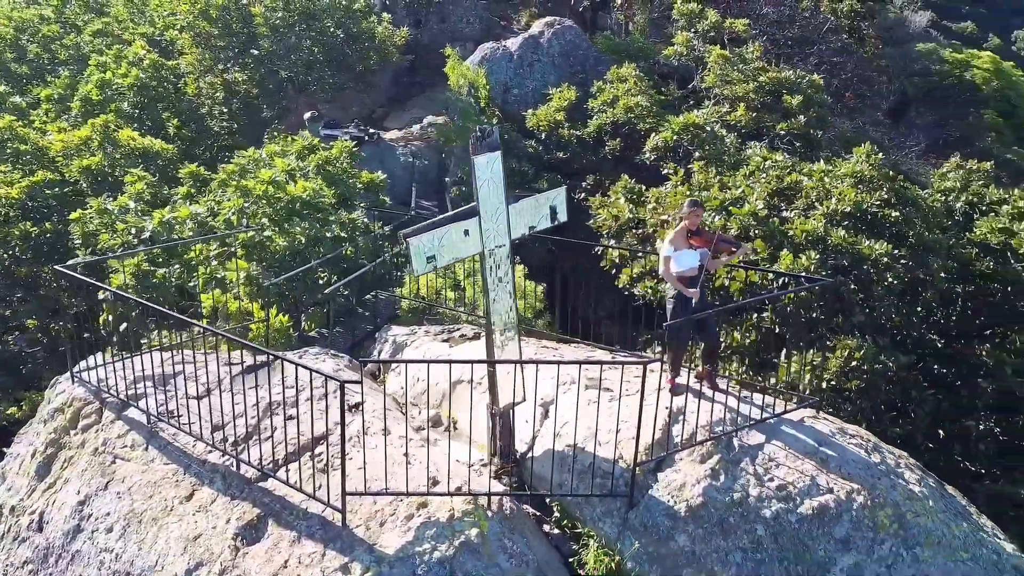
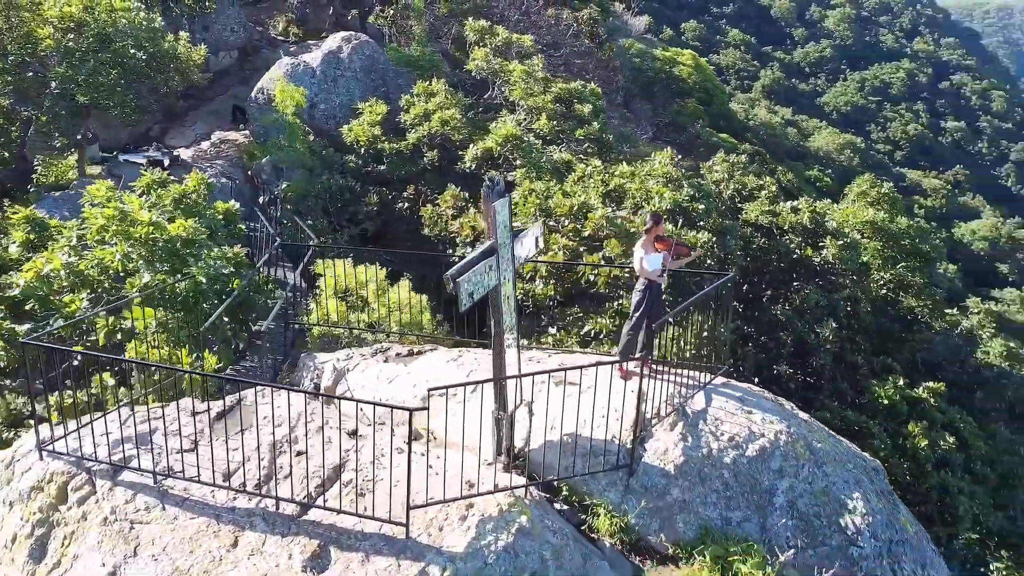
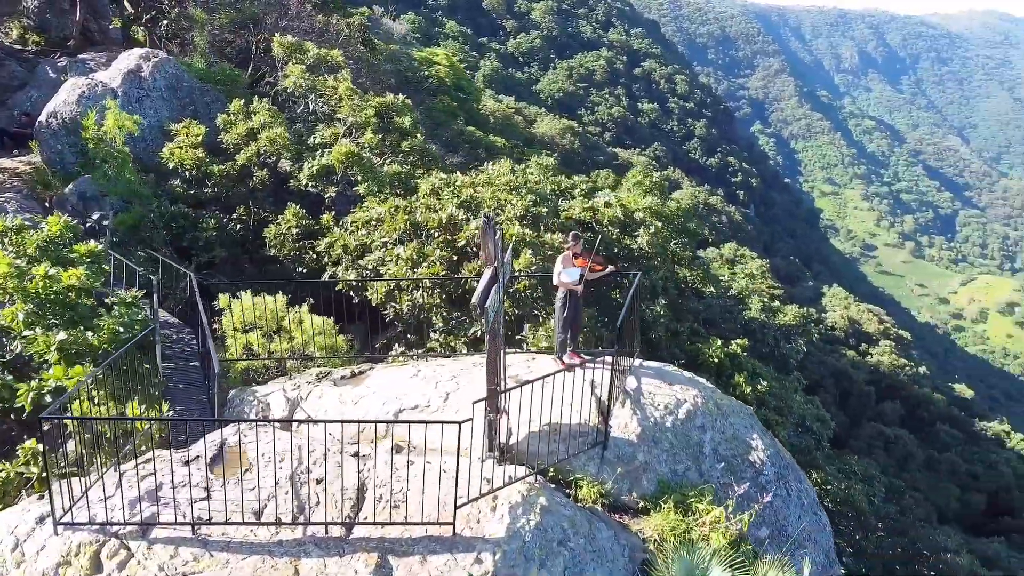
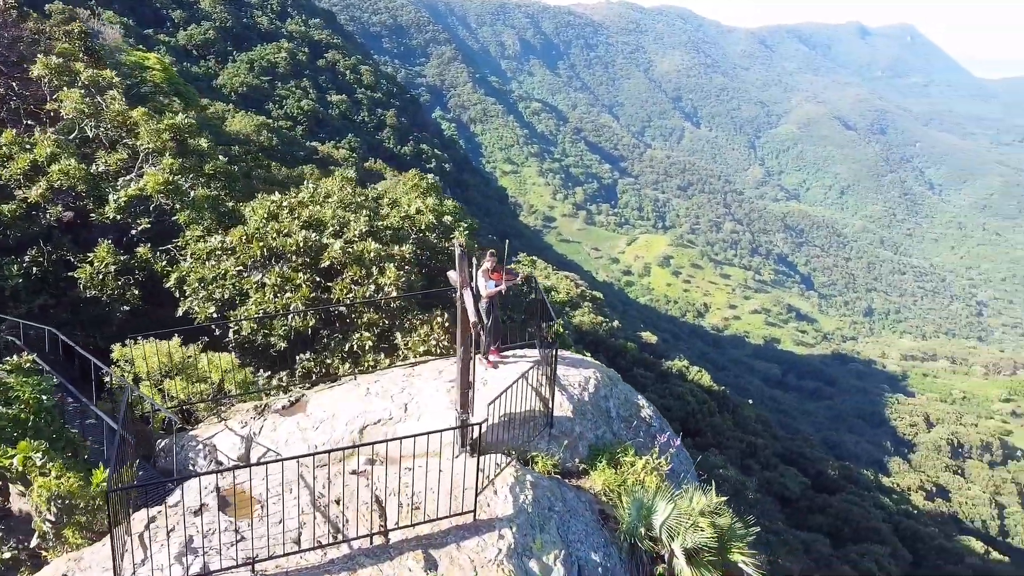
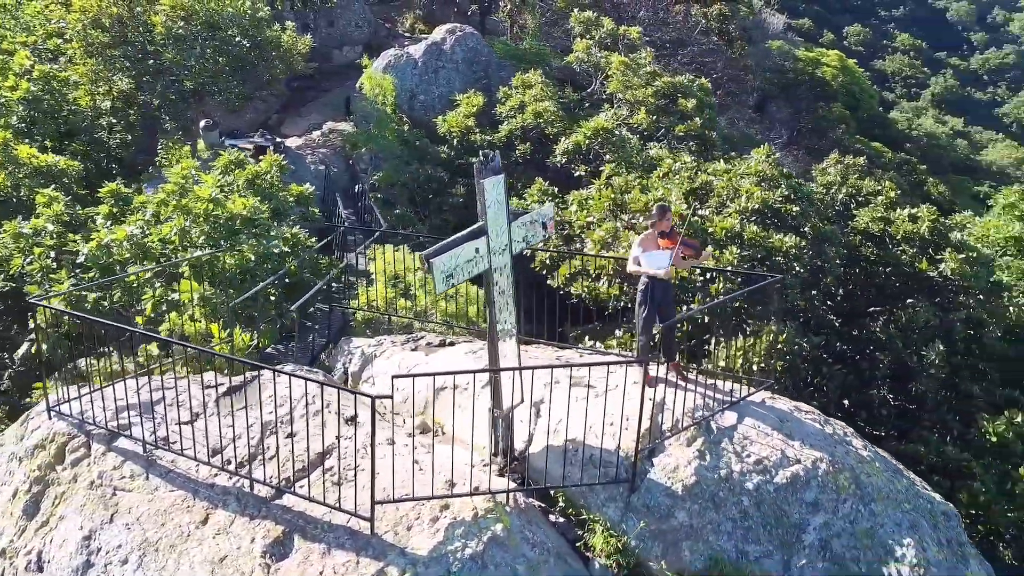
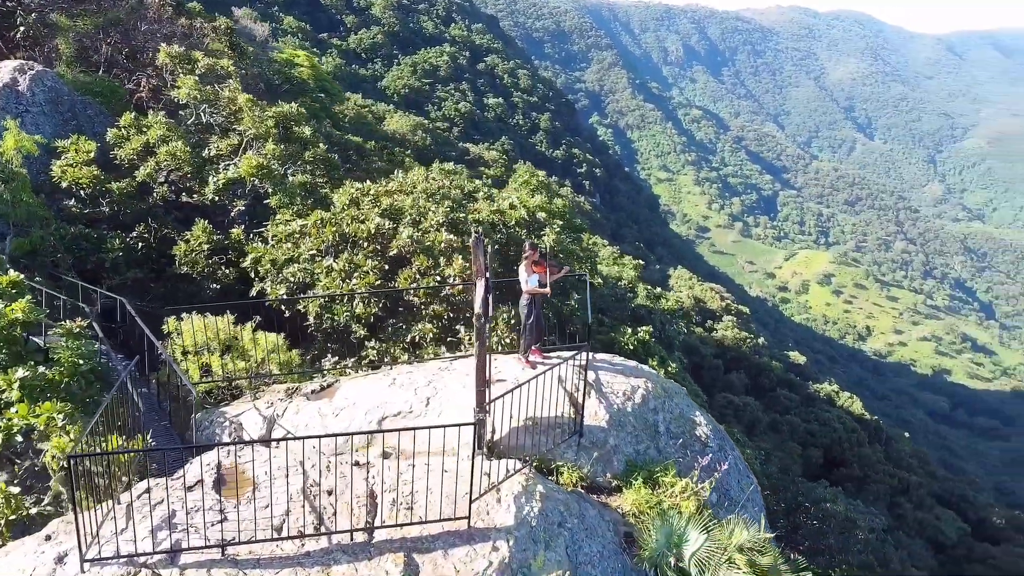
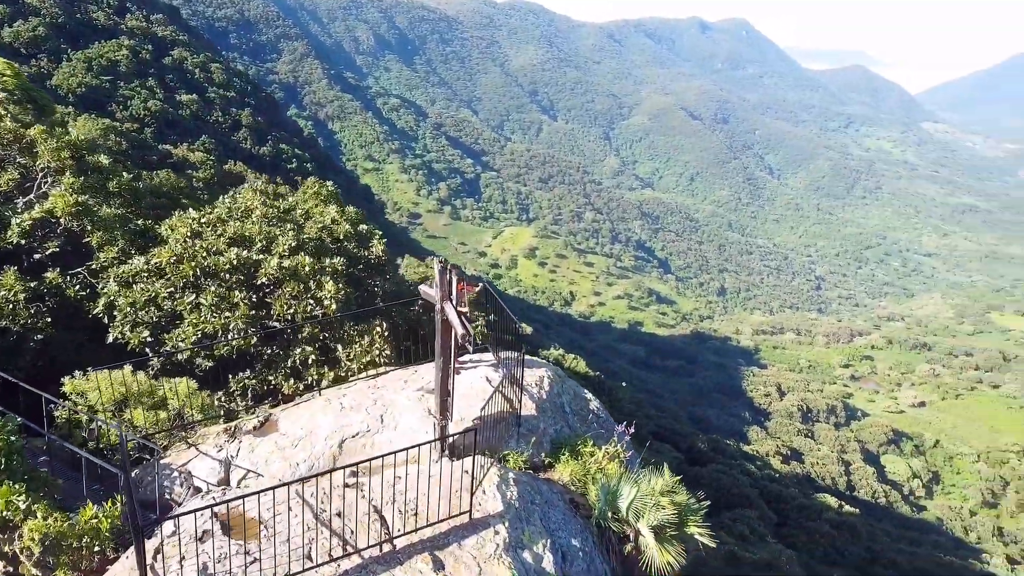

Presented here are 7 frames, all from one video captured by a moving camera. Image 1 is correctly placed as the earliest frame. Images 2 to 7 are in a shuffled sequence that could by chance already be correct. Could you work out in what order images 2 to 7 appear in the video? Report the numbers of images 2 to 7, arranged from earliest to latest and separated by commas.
5, 2, 3, 6, 4, 7
